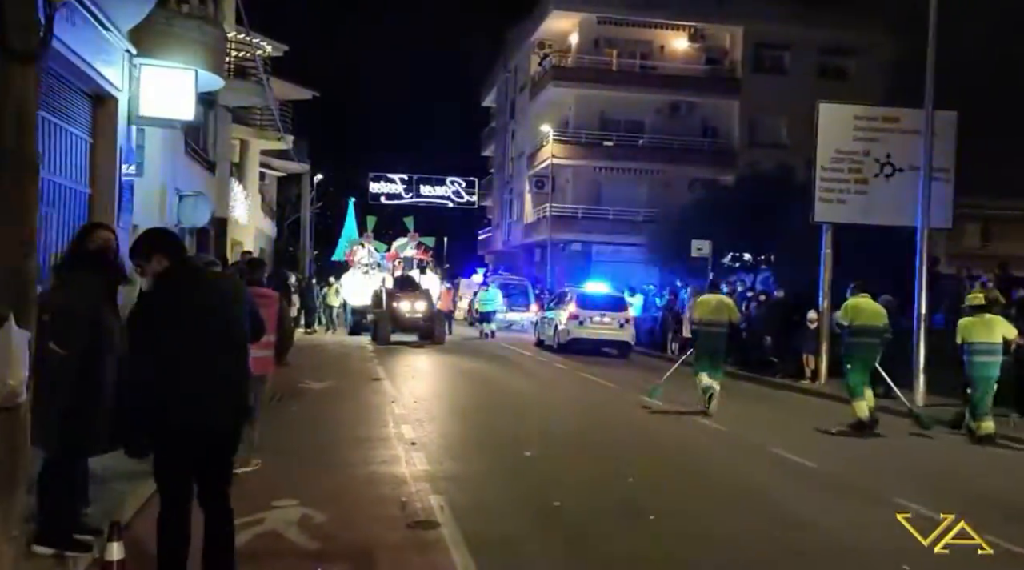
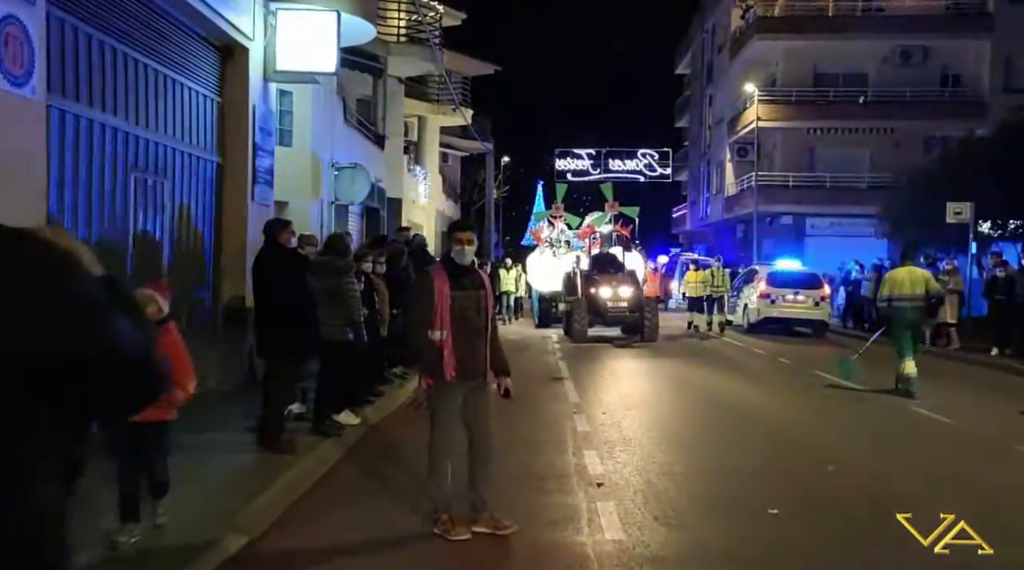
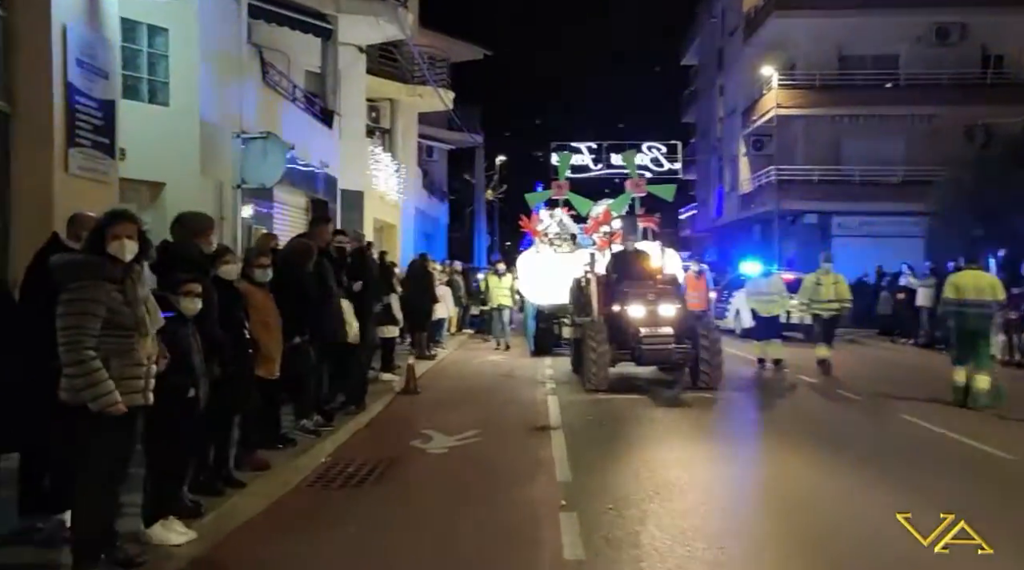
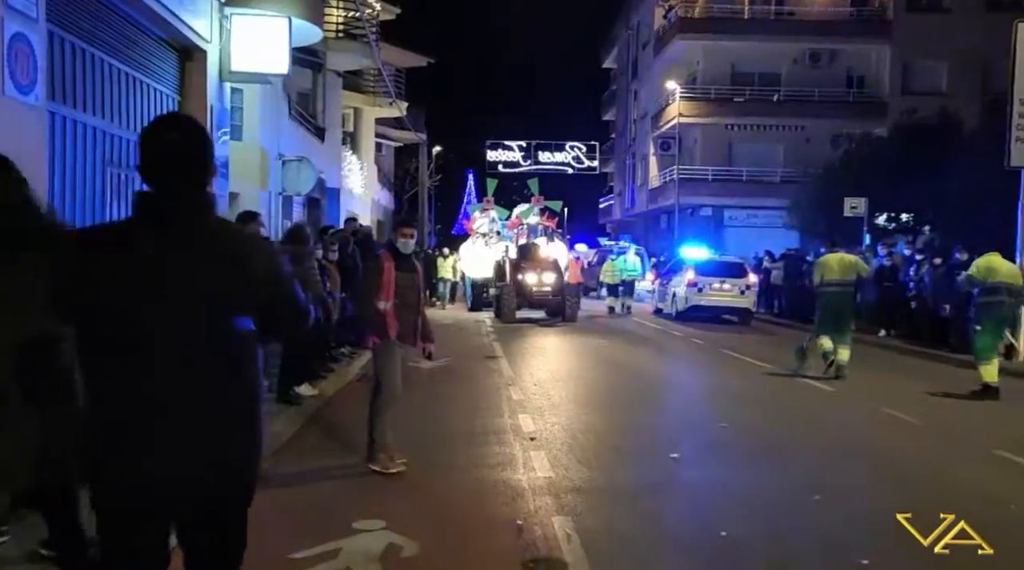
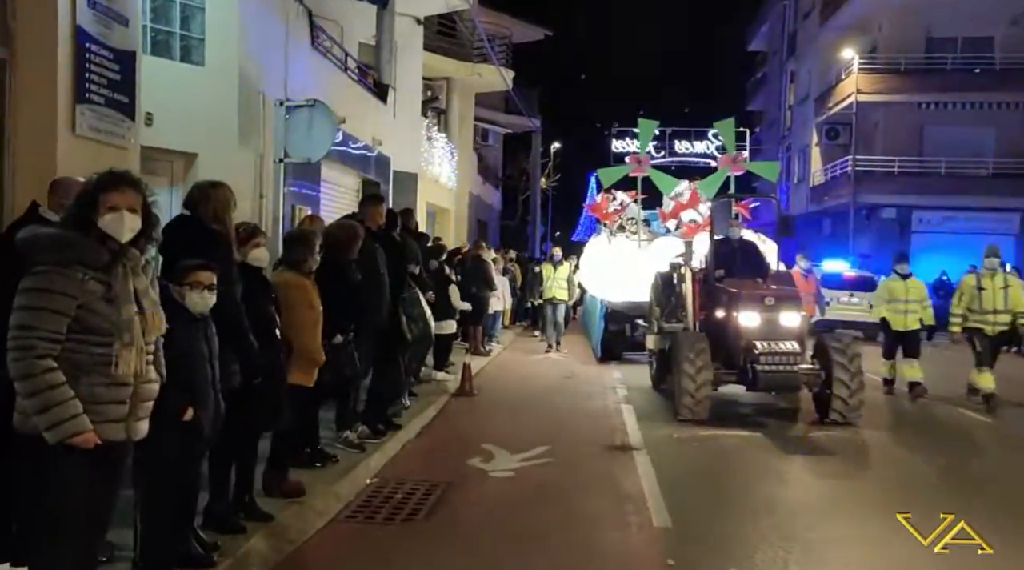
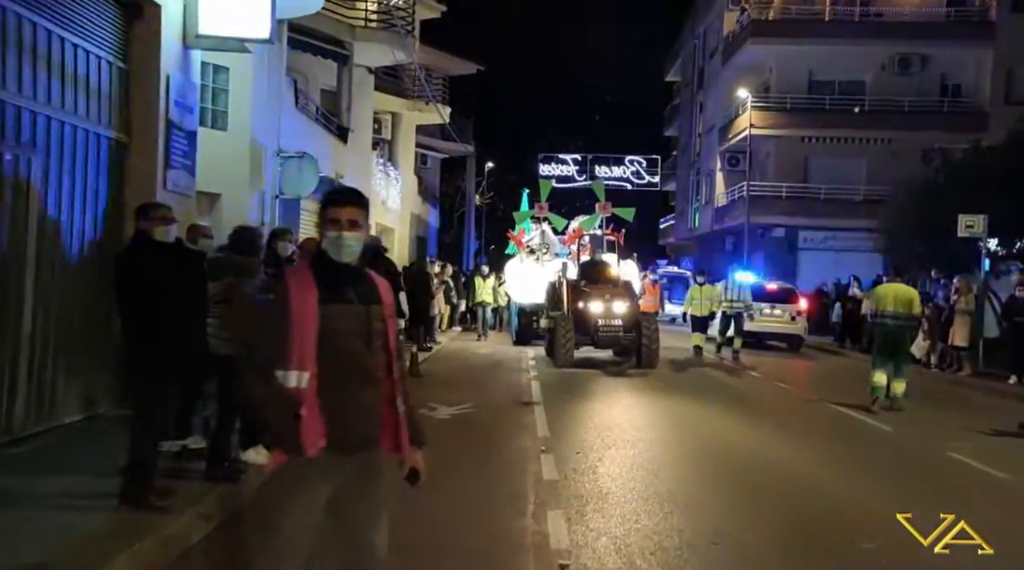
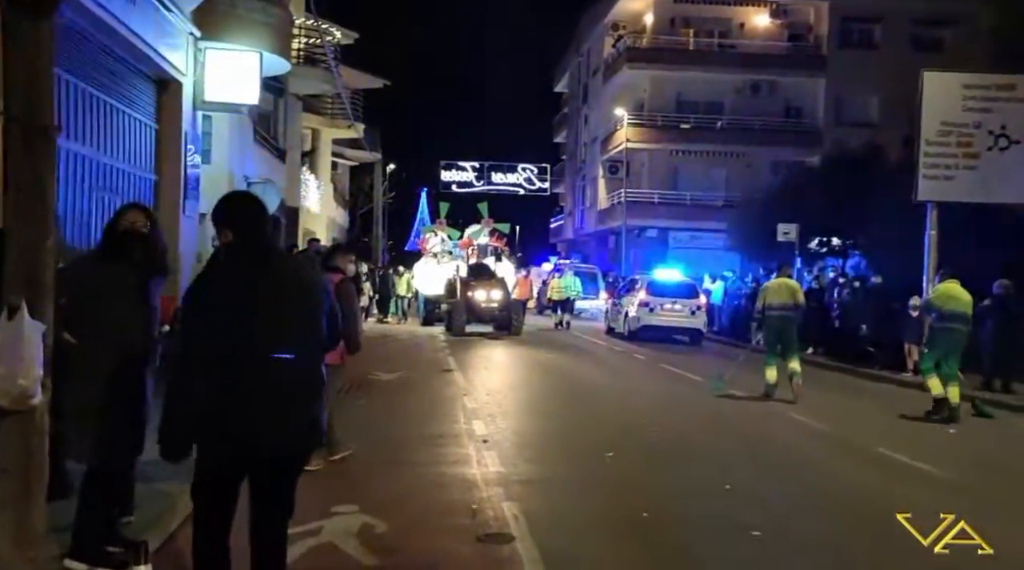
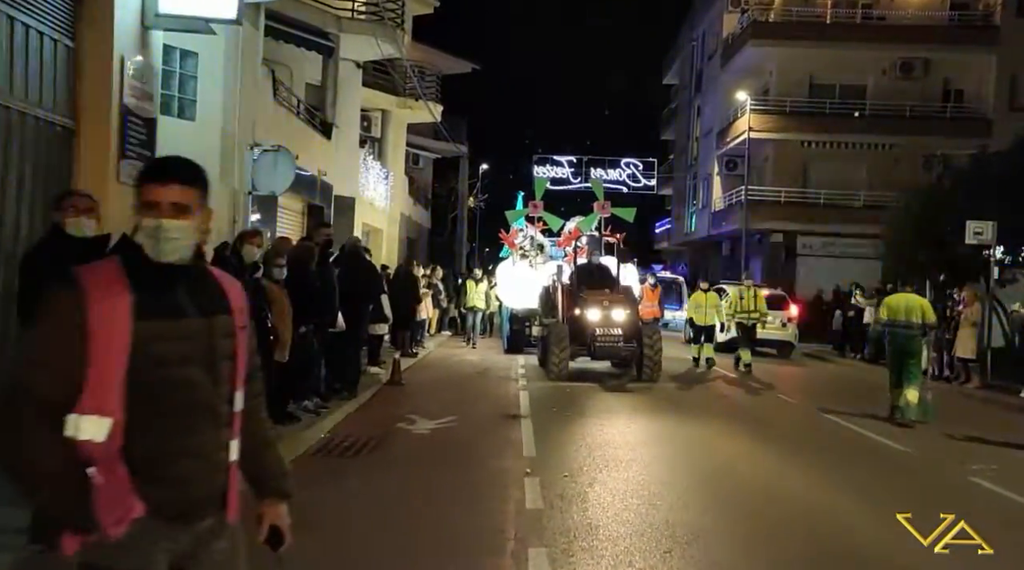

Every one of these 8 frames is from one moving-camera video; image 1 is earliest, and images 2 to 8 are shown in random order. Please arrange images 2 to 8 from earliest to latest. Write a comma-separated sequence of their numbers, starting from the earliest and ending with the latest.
7, 4, 2, 6, 8, 3, 5
